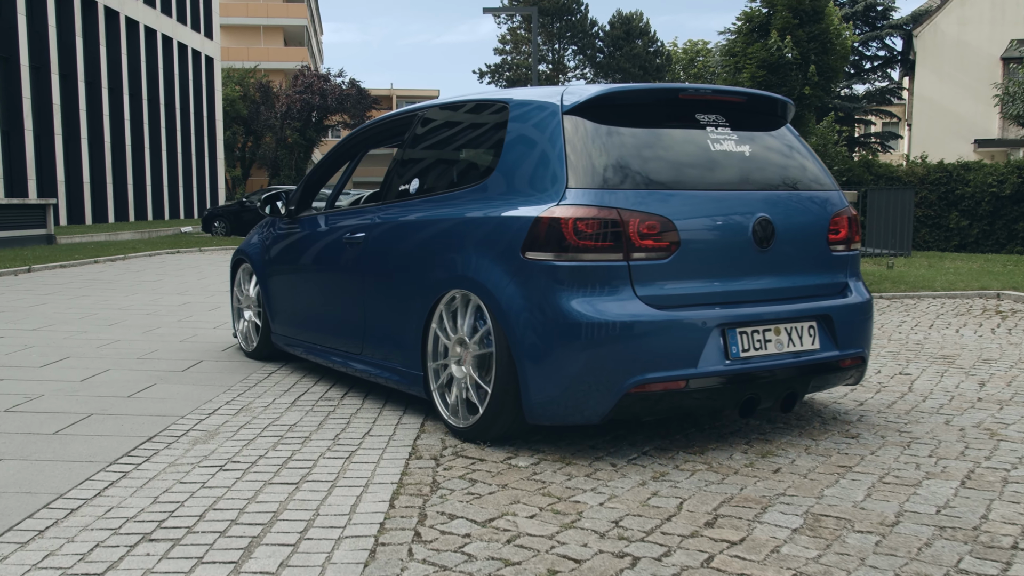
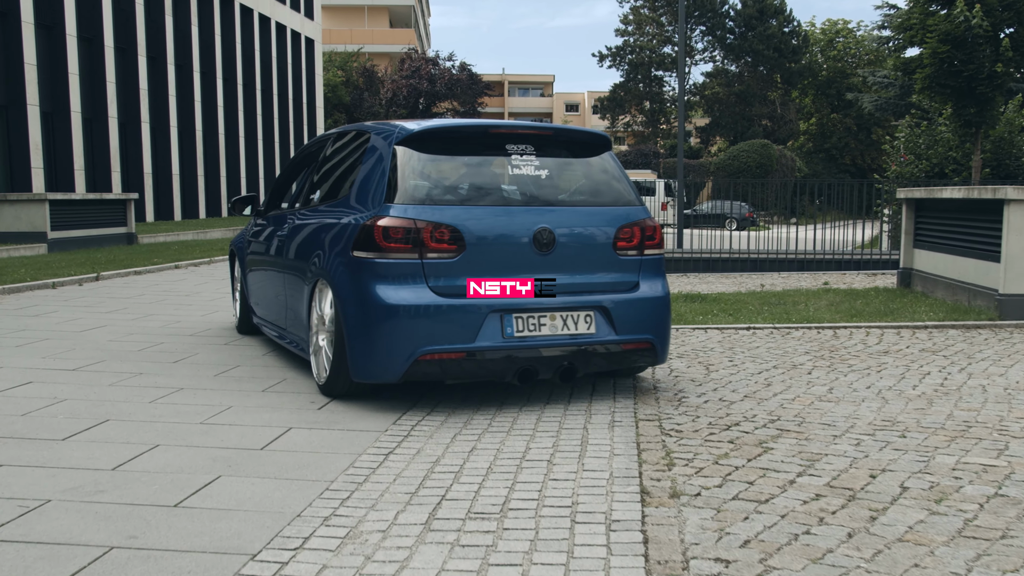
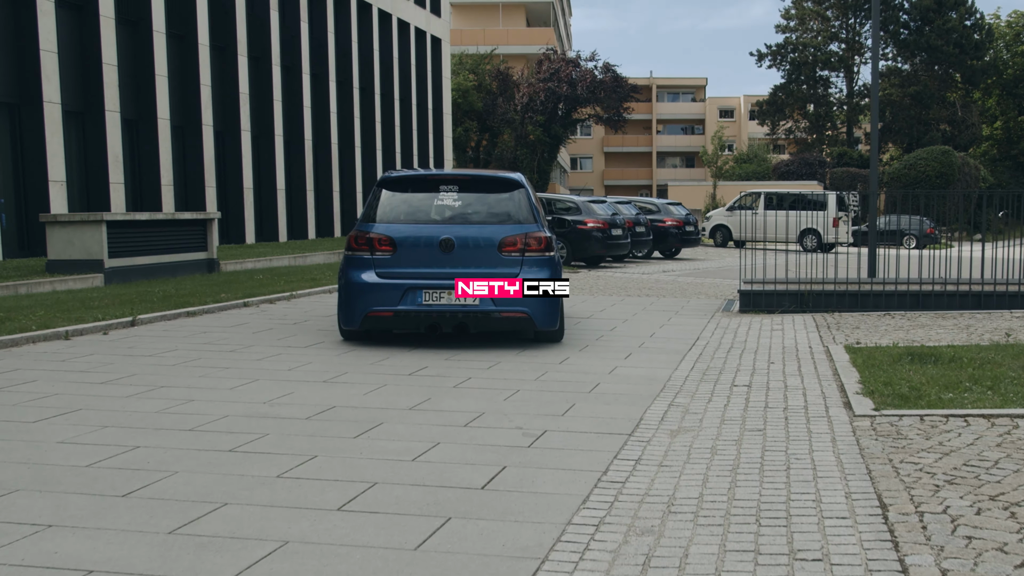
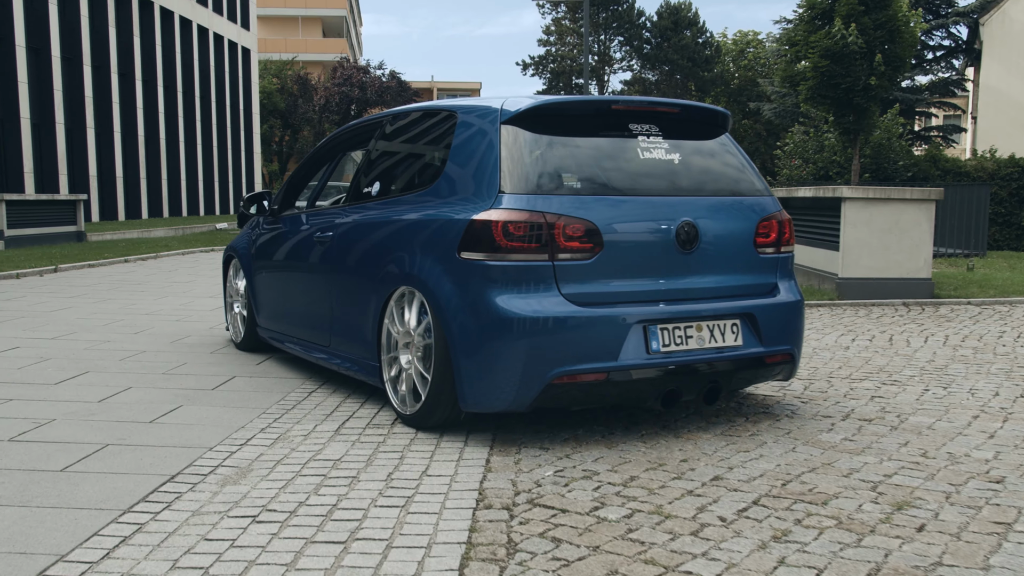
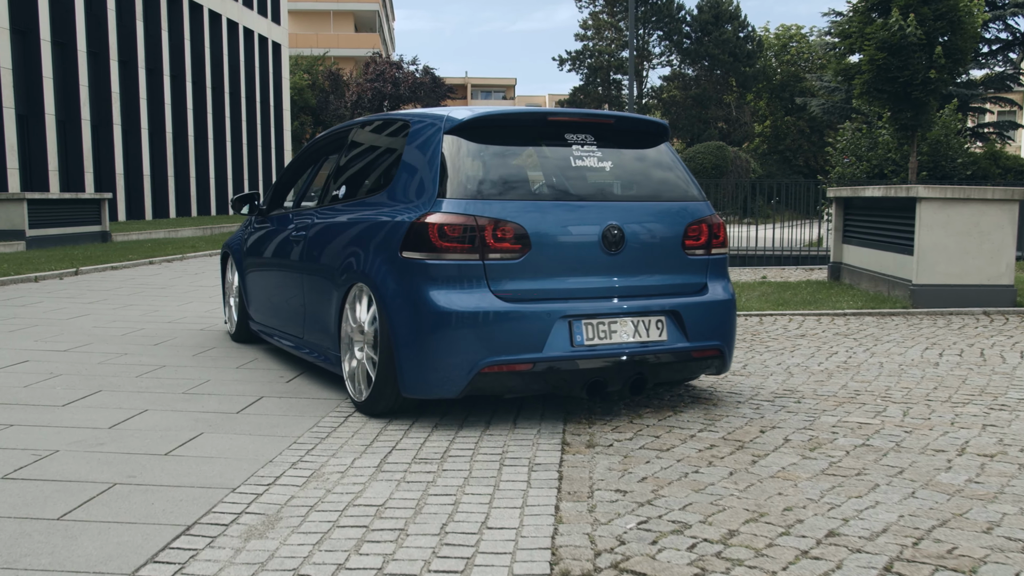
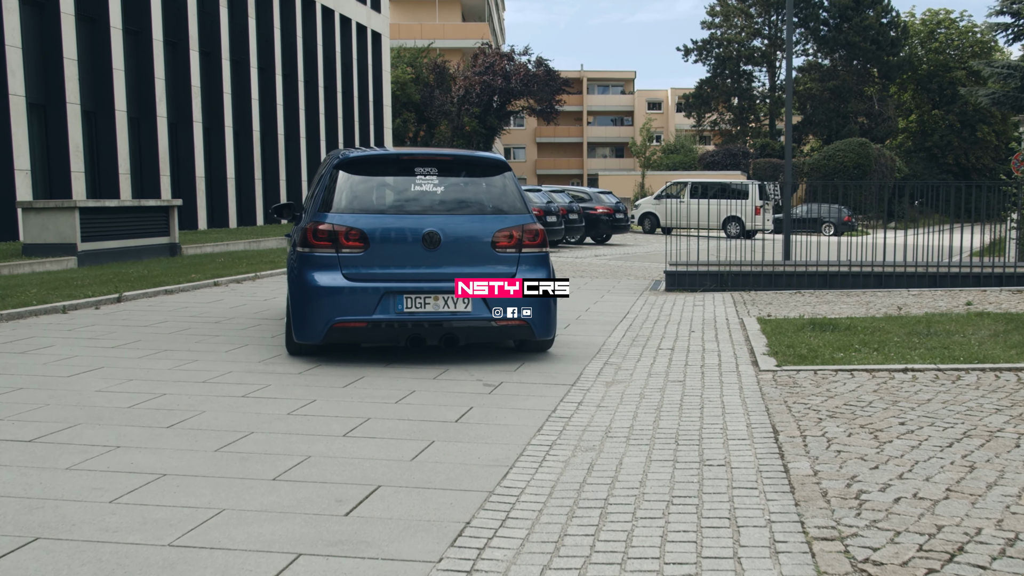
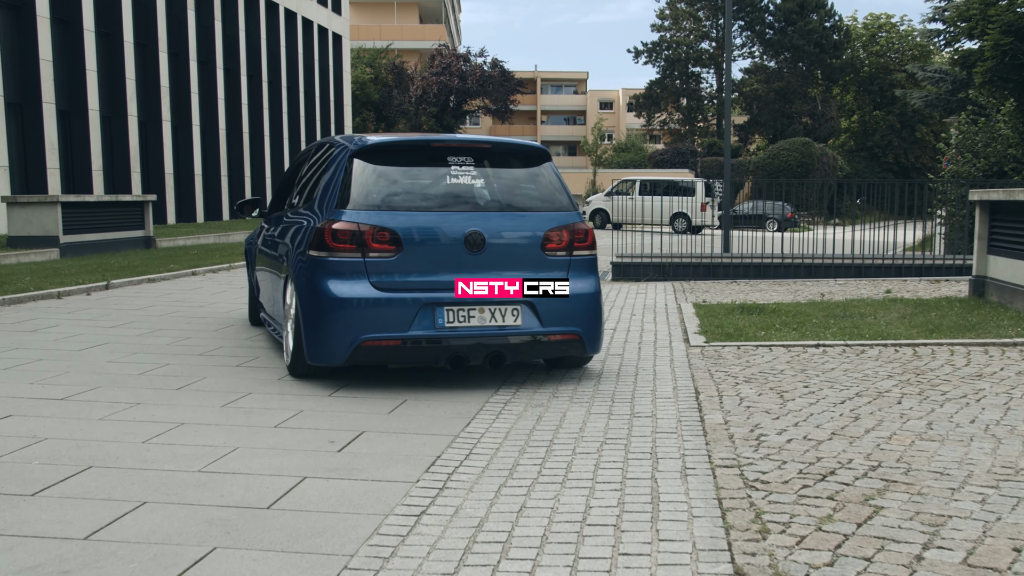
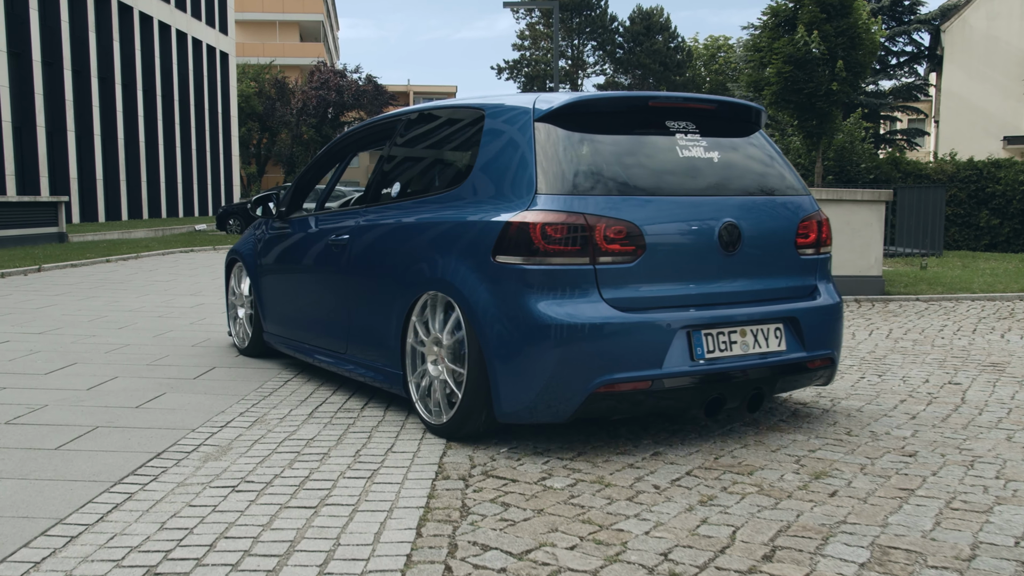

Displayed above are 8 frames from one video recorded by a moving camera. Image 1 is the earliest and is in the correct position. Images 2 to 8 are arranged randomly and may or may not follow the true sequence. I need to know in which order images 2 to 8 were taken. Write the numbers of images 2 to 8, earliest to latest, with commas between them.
8, 4, 5, 2, 7, 6, 3
